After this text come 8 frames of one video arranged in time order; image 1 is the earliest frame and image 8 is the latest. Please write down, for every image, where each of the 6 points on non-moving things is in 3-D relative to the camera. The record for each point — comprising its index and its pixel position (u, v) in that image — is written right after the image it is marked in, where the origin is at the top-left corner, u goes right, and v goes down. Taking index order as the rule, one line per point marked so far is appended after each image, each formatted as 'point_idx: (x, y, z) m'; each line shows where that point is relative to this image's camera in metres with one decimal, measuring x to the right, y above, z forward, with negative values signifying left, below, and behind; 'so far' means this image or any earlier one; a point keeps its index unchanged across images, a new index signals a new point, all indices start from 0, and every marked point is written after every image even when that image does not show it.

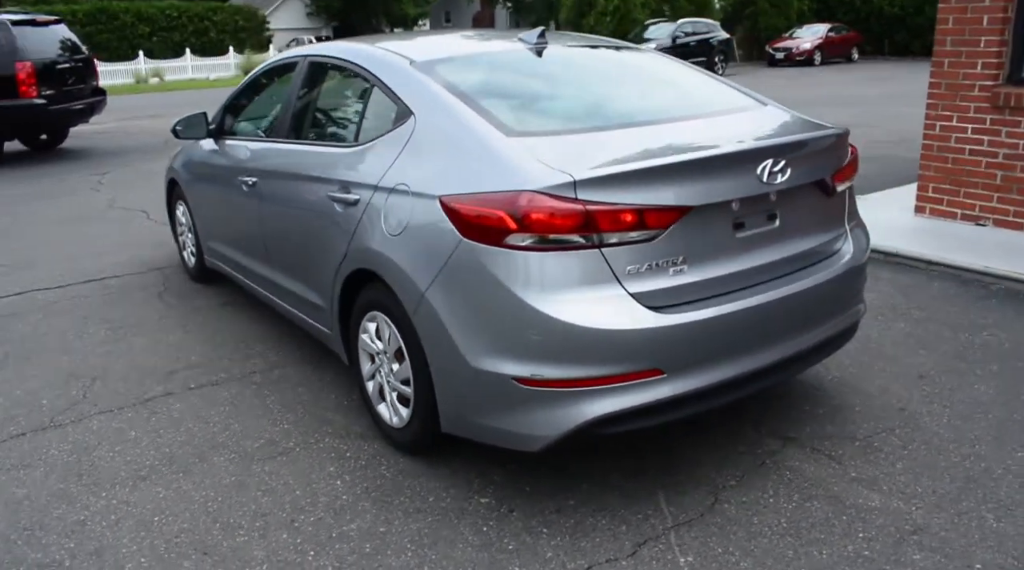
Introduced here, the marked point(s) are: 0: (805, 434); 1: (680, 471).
0: (+1.2, -0.6, +3.2) m
1: (+0.6, -0.7, +3.0) m
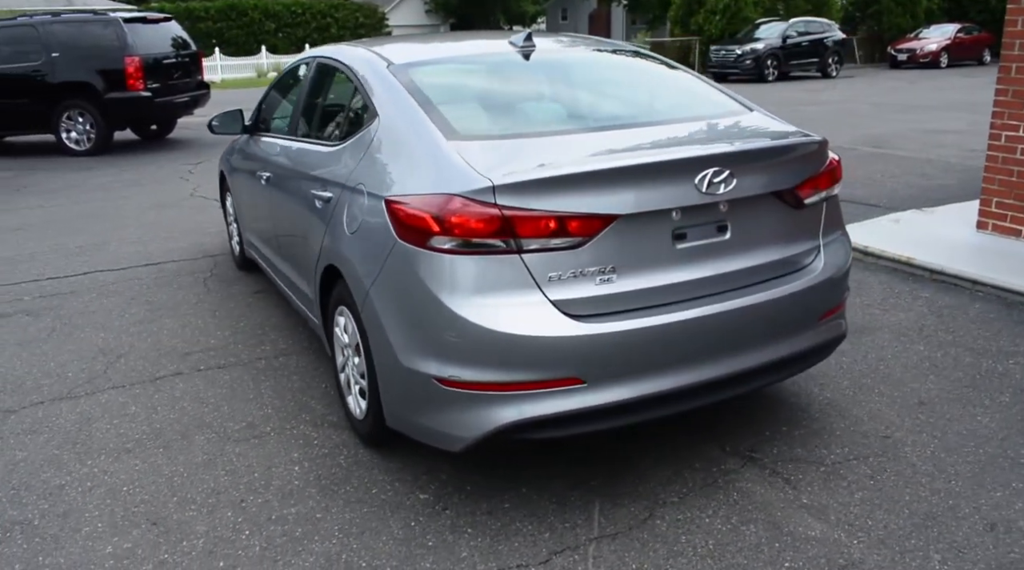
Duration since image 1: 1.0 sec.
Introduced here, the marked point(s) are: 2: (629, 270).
0: (+1.0, -0.7, +3.1) m
1: (+0.4, -0.7, +2.9) m
2: (+0.4, 0.0, +2.6) m
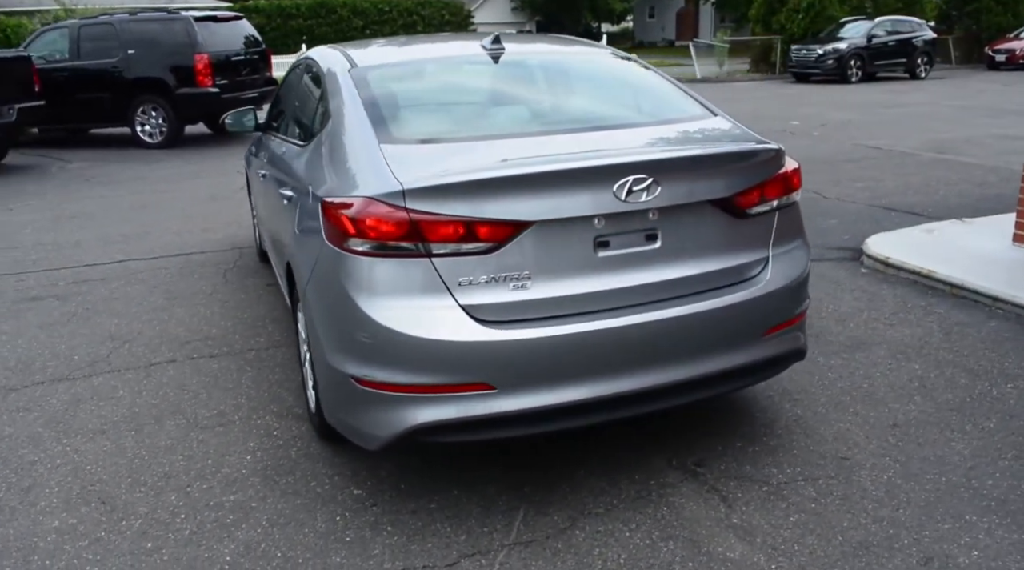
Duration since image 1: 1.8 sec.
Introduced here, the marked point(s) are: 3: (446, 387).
0: (+0.8, -0.7, +3.0) m
1: (+0.2, -0.8, +2.9) m
2: (+0.1, 0.0, +2.5) m
3: (-0.2, -0.3, +2.5) m
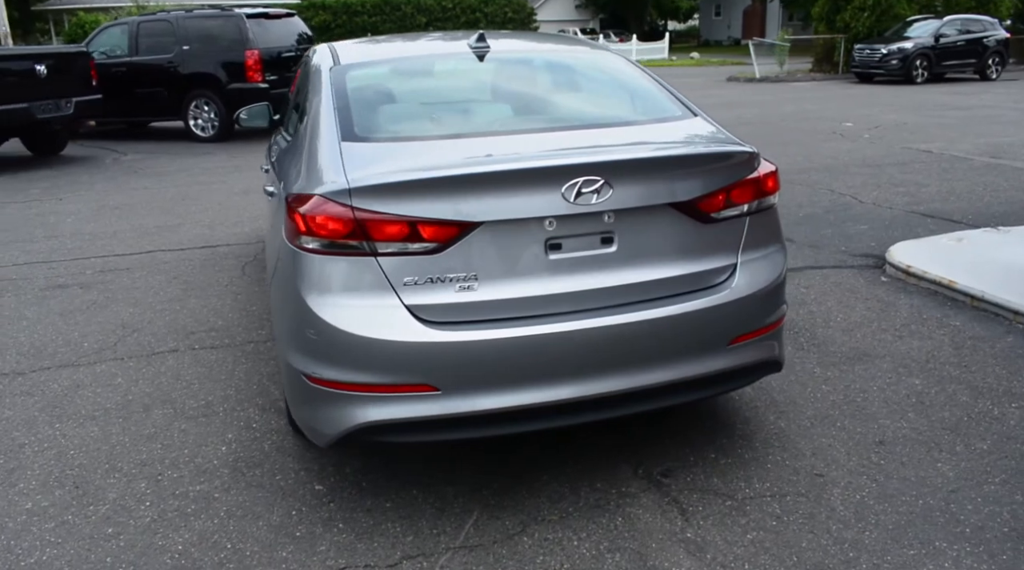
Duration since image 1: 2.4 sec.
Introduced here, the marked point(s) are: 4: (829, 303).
0: (+0.6, -0.7, +2.9) m
1: (0.0, -0.8, +2.9) m
2: (-0.1, 0.0, +2.5) m
3: (-0.4, -0.3, +2.5) m
4: (+1.9, -0.1, +4.8) m
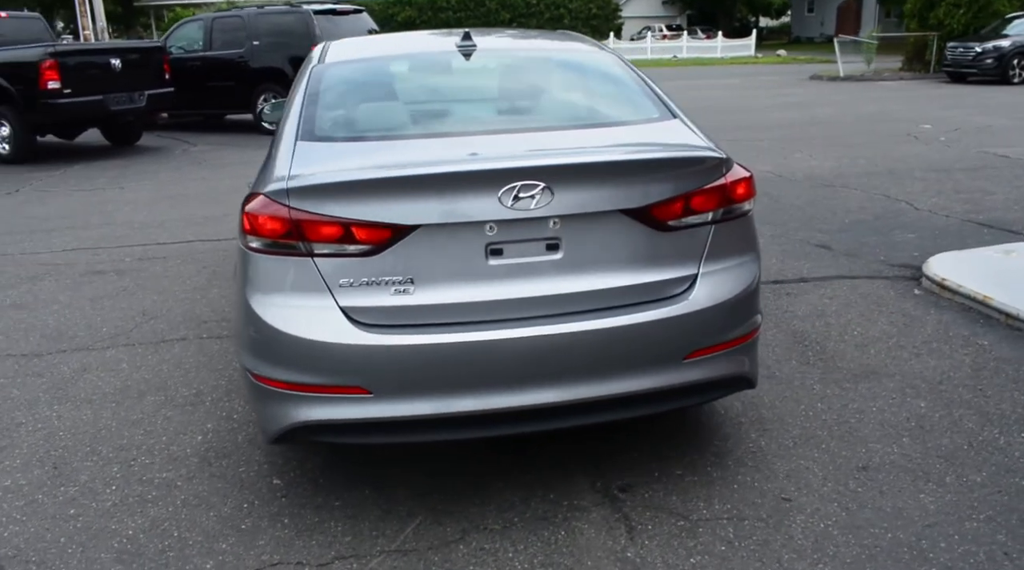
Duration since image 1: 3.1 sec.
0: (+0.4, -0.8, +2.8) m
1: (-0.2, -0.8, +2.8) m
2: (-0.3, 0.0, +2.5) m
3: (-0.6, -0.3, +2.5) m
4: (+1.9, -0.2, +4.5) m
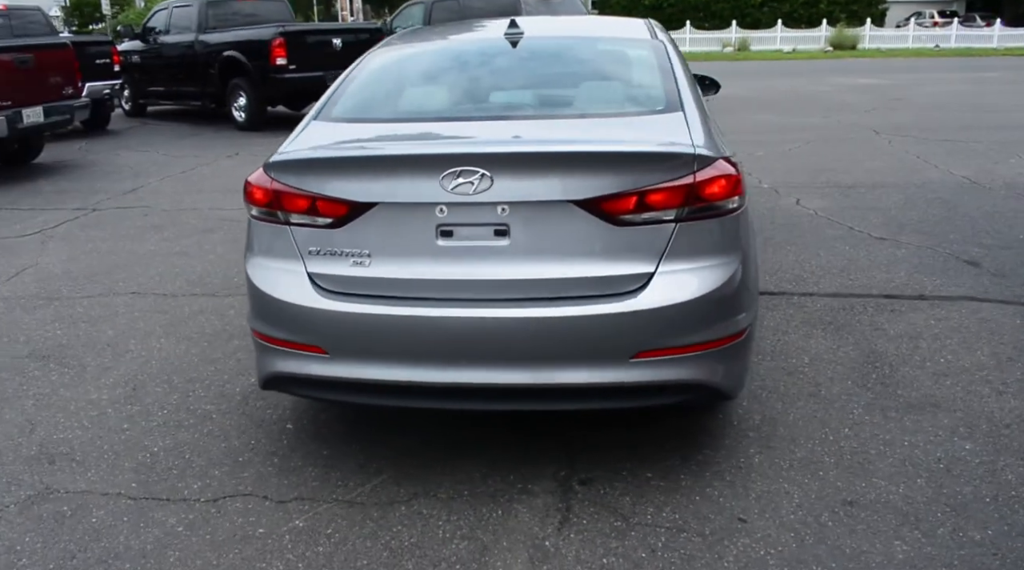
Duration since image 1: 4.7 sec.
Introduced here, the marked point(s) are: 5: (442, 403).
0: (+0.3, -0.7, +2.8) m
1: (-0.3, -0.7, +3.0) m
2: (-0.4, +0.1, +2.6) m
3: (-0.8, -0.2, +2.8) m
4: (+2.2, -0.3, +4.0) m
5: (-0.2, -0.4, +2.7) m
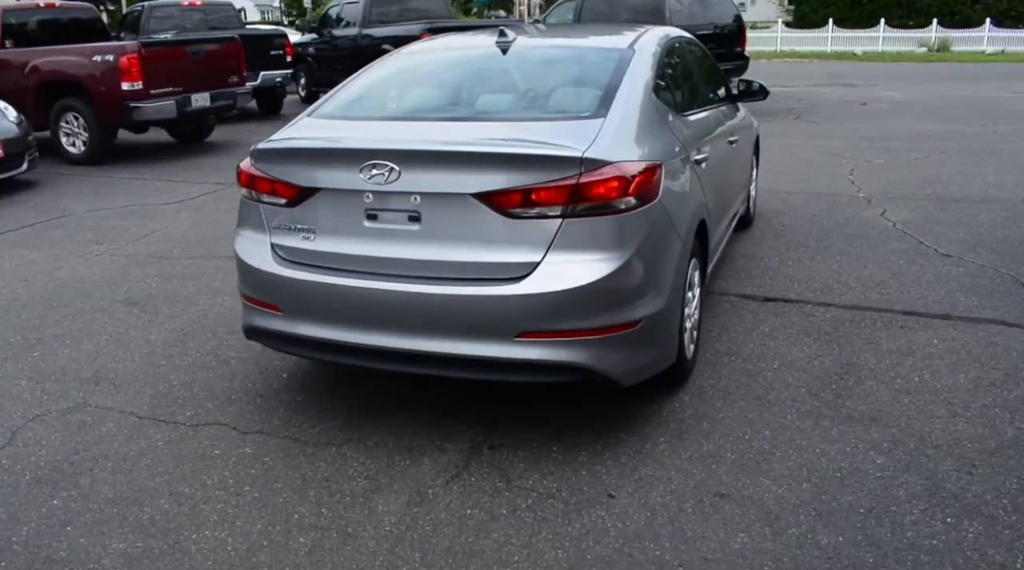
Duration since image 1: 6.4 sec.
0: (-0.1, -0.7, +3.1) m
1: (-0.6, -0.6, +3.4) m
2: (-0.7, +0.2, +3.1) m
3: (-1.1, -0.1, +3.3) m
4: (+2.1, -0.4, +3.9) m
5: (-0.6, -0.3, +3.1) m
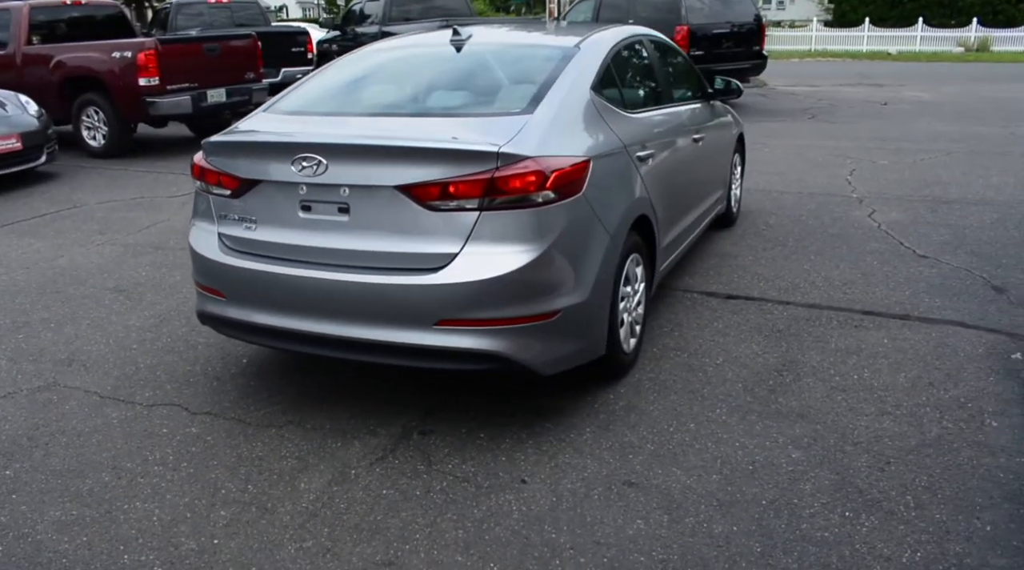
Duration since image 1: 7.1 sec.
0: (-0.4, -0.6, +3.2) m
1: (-0.9, -0.6, +3.6) m
2: (-1.0, +0.2, +3.2) m
3: (-1.3, 0.0, +3.5) m
4: (+1.9, -0.4, +3.9) m
5: (-0.9, -0.3, +3.3) m
